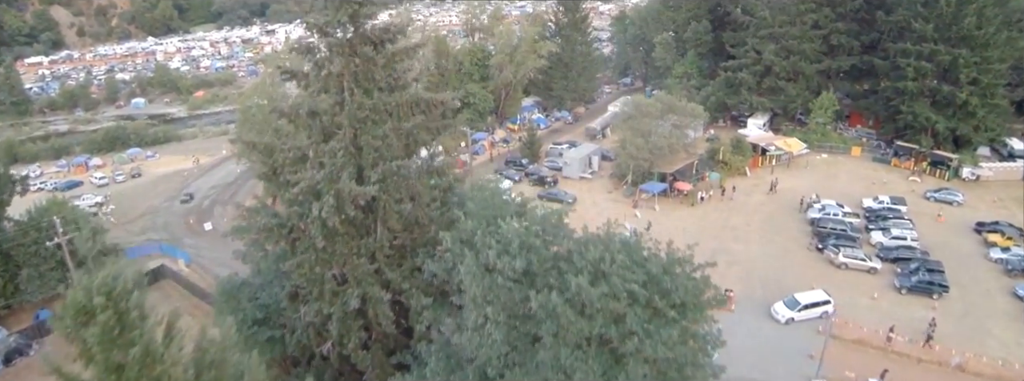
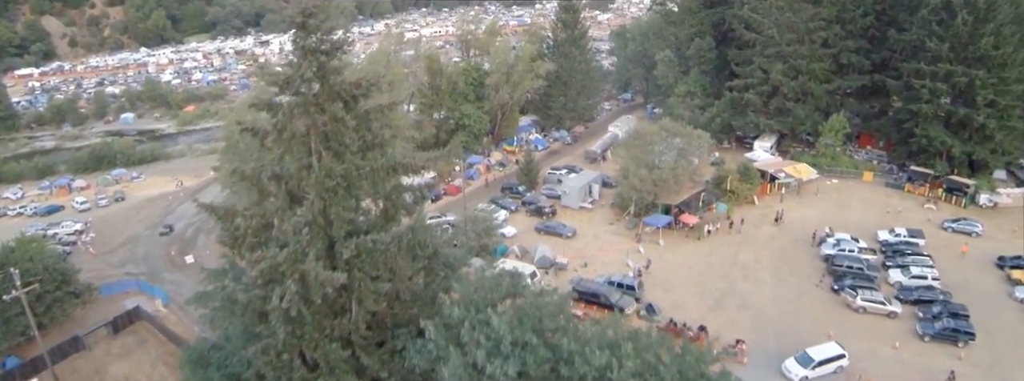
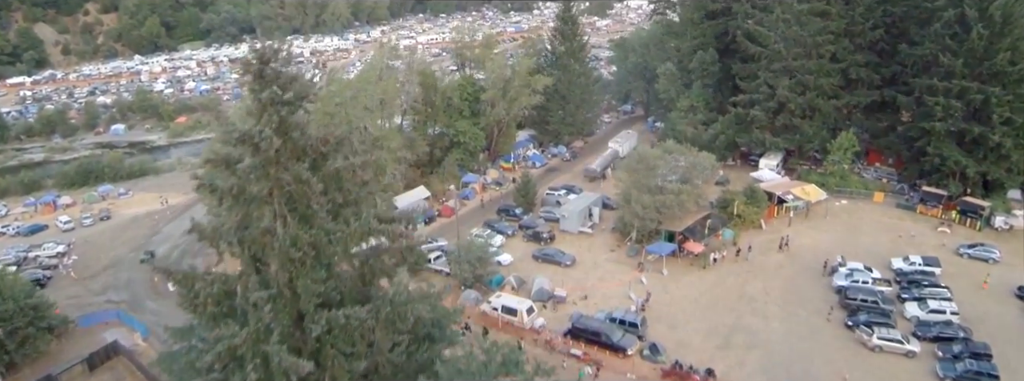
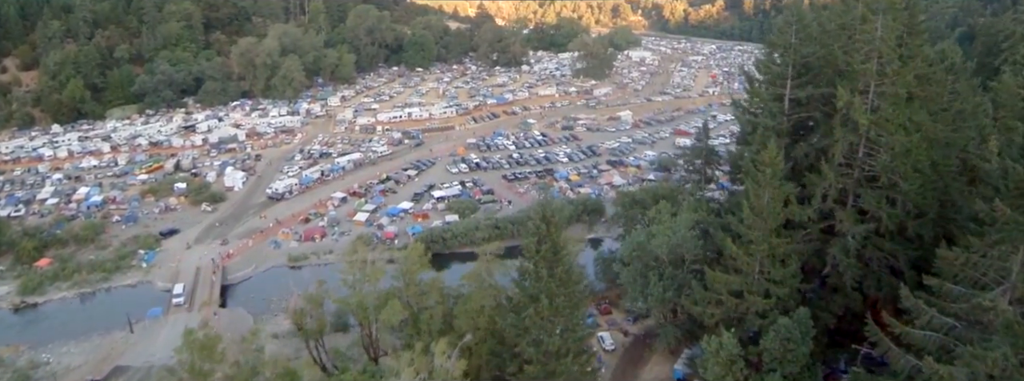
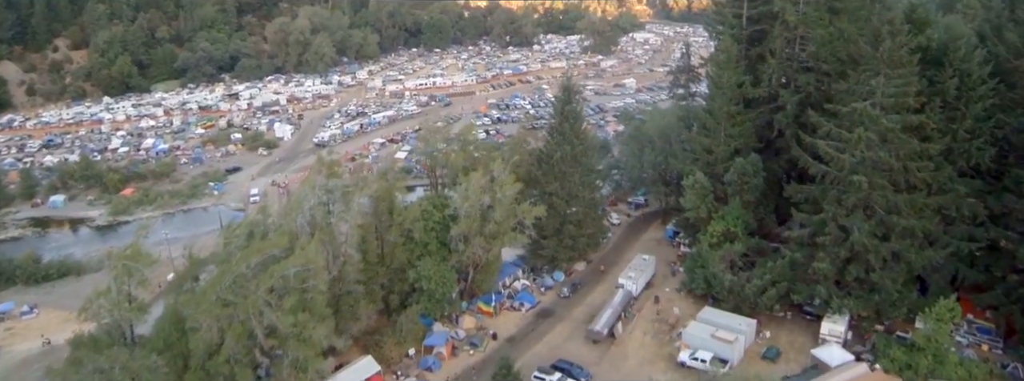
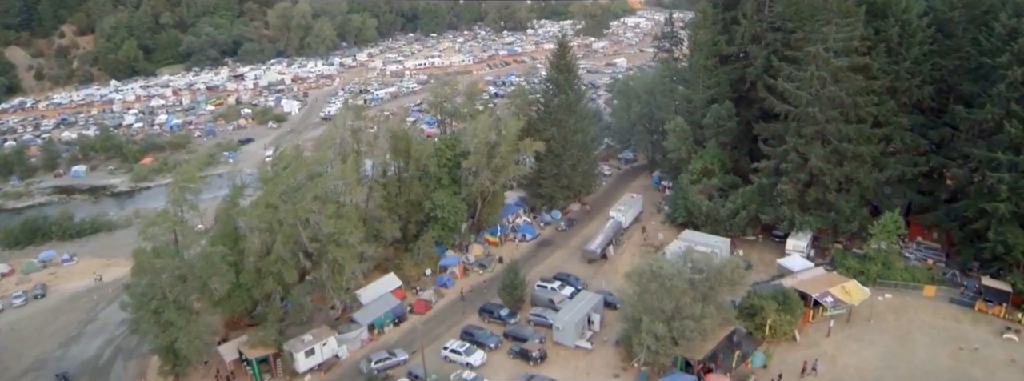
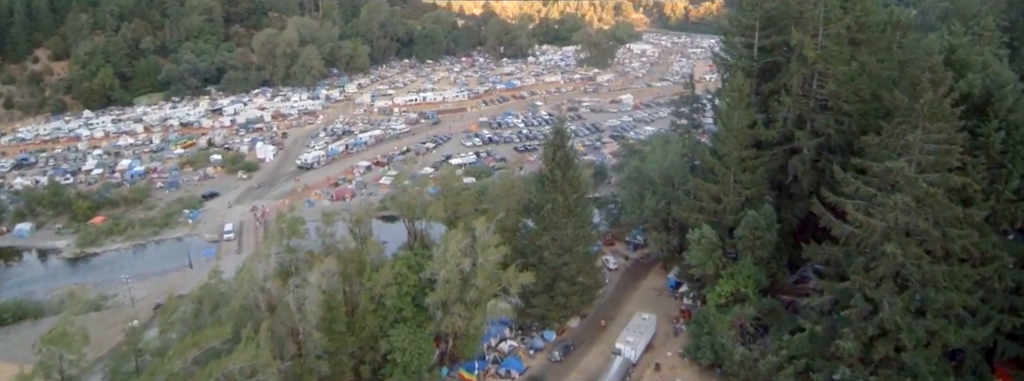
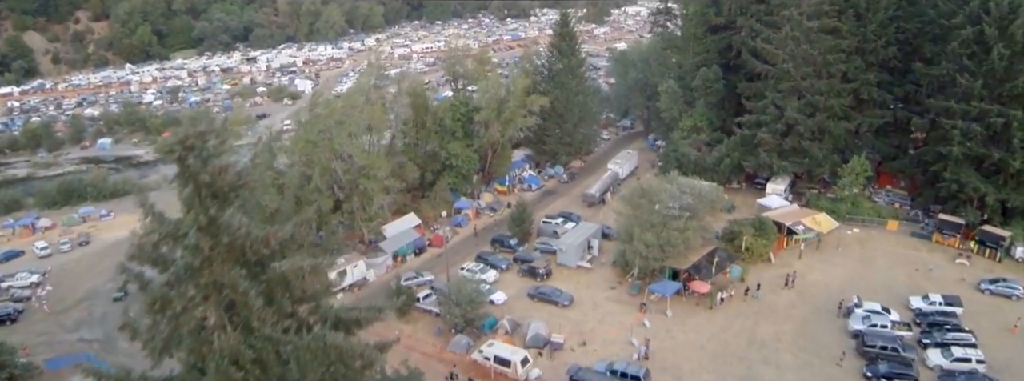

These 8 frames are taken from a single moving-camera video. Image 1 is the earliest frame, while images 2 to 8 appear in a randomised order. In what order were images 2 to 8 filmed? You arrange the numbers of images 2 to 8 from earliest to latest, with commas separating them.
2, 3, 8, 6, 5, 7, 4
